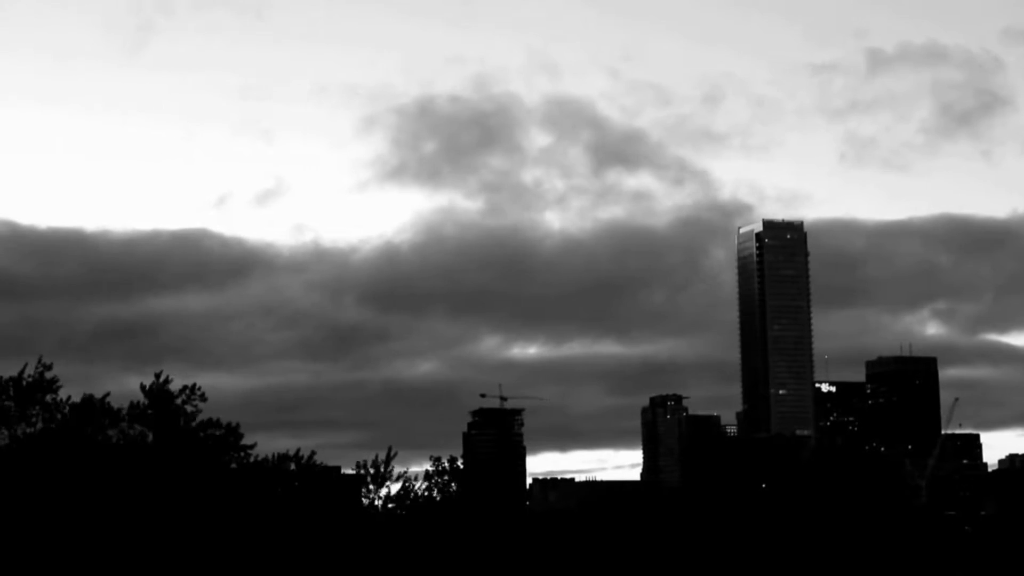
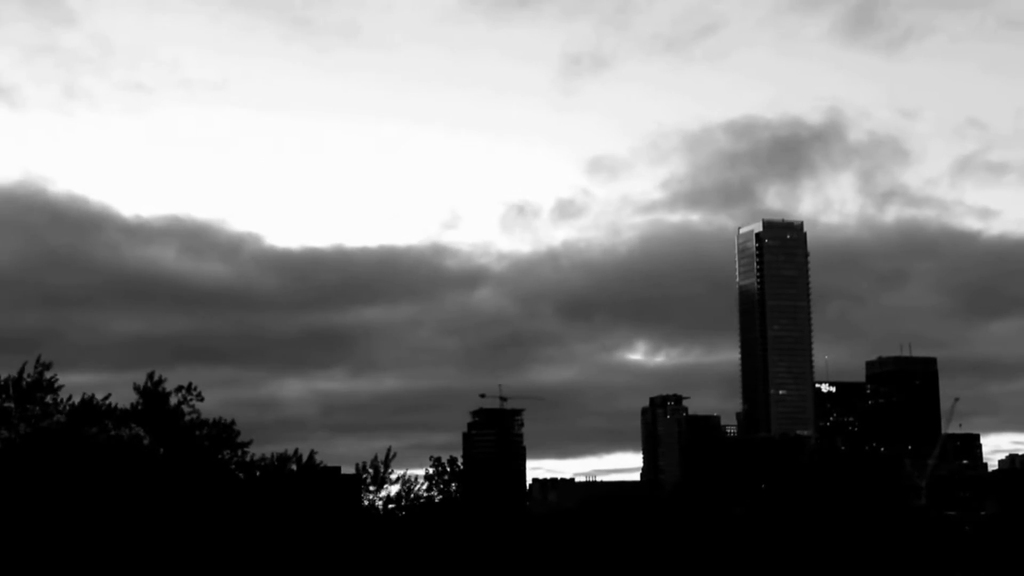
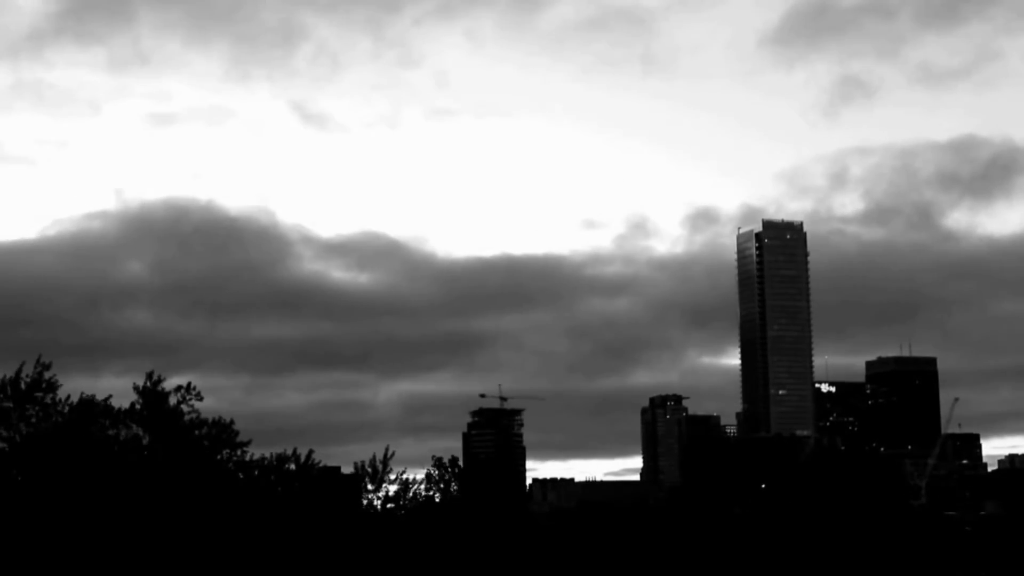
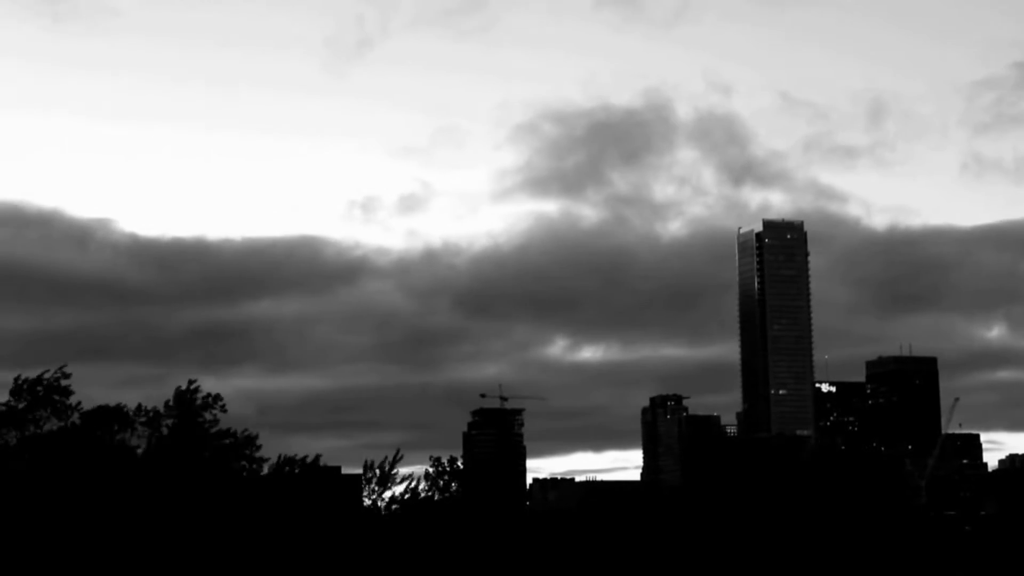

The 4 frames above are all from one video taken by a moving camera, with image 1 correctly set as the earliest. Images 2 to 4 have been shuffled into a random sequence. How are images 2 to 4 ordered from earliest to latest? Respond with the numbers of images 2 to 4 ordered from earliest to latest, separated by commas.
4, 2, 3
